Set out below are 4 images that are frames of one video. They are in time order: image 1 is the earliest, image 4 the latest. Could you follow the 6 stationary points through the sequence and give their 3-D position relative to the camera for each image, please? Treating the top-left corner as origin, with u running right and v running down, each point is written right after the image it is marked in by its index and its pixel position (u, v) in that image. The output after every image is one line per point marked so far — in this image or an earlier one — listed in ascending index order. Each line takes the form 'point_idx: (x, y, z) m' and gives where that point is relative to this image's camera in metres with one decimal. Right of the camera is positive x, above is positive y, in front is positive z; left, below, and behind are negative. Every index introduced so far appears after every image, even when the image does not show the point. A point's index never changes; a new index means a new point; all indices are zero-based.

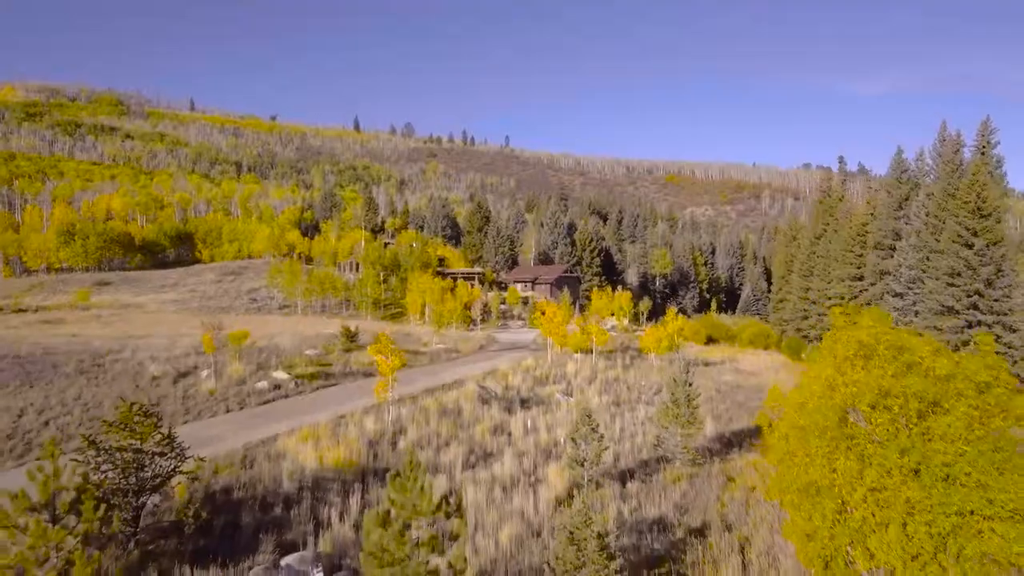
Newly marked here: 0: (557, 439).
0: (+1.3, -4.5, +18.9) m
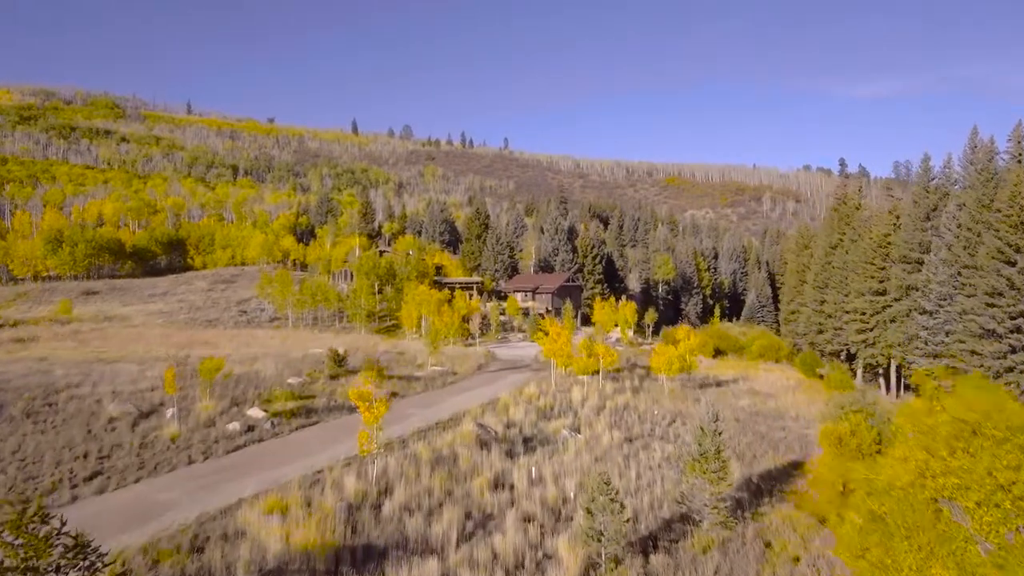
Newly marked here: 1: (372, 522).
0: (+1.4, -5.4, +16.5) m
1: (-3.0, -5.0, +13.5) m
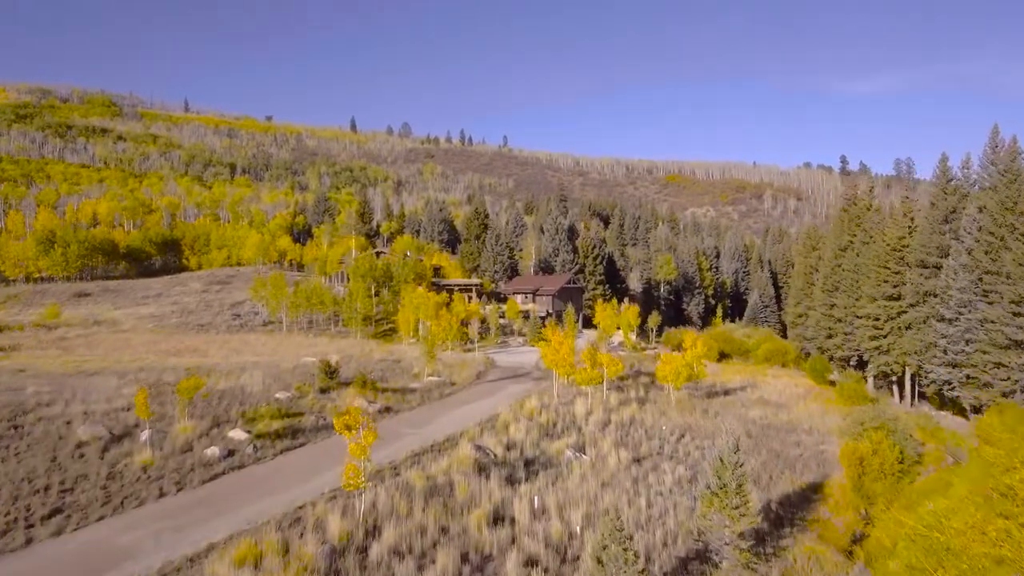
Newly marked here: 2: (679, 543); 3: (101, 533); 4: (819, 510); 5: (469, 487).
0: (+1.4, -5.7, +15.1) m
1: (-2.9, -5.4, +12.1) m
2: (+4.0, -6.2, +15.4) m
3: (-8.6, -5.1, +13.4) m
4: (+9.3, -6.7, +19.3) m
5: (-1.1, -5.3, +16.8) m
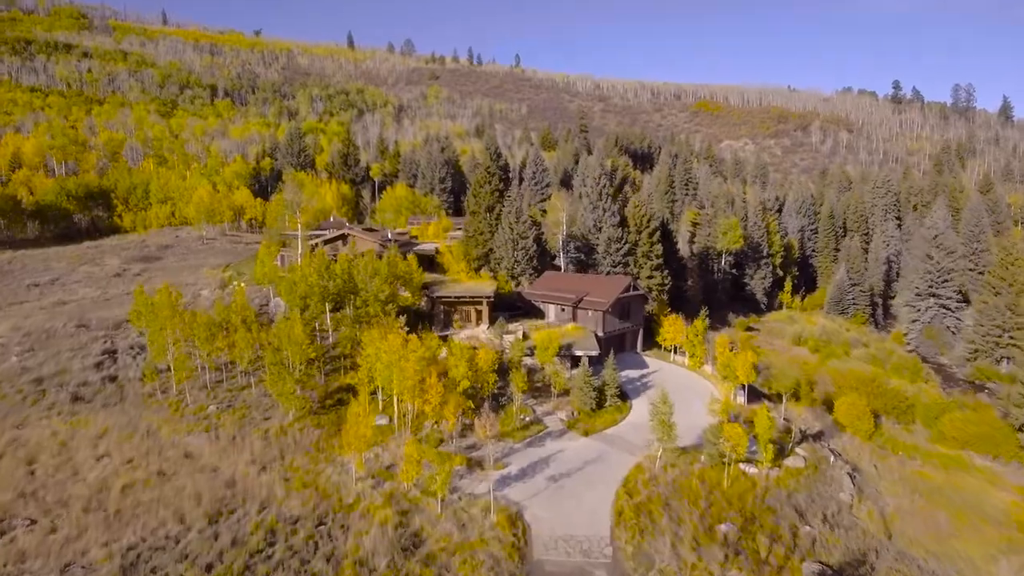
0: (+2.8, -12.3, -5.9) m
1: (-1.6, -12.3, -8.8) m
2: (+5.4, -12.7, -5.5) m
3: (-7.3, -11.8, -7.5) m
4: (+10.7, -12.8, -1.7) m
5: (+0.2, -11.6, -4.1) m
